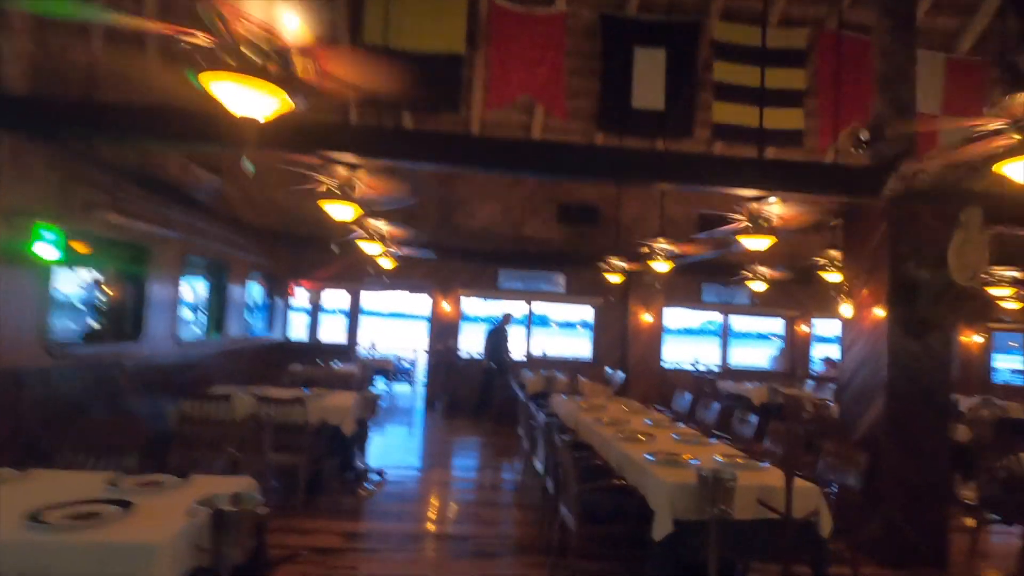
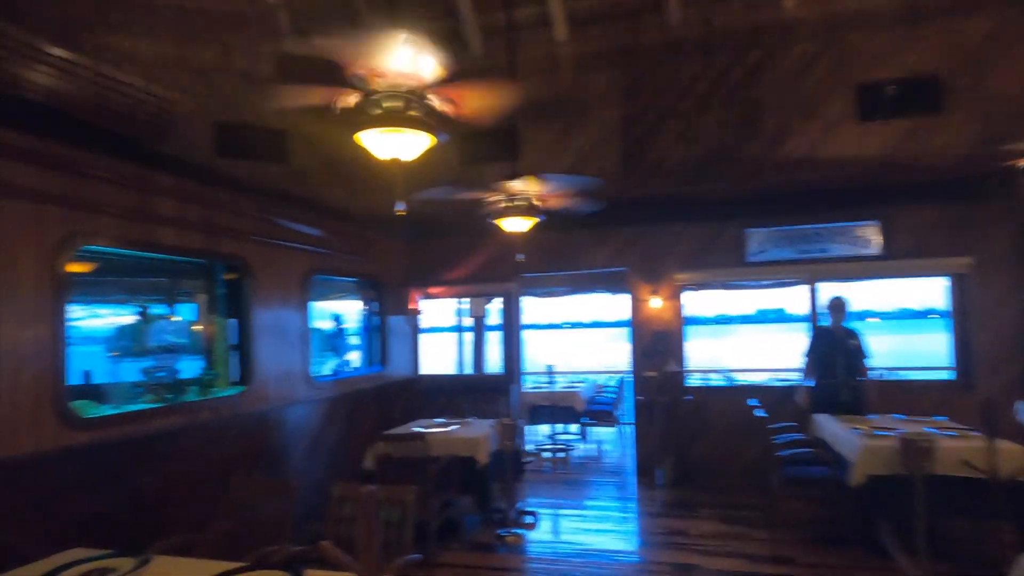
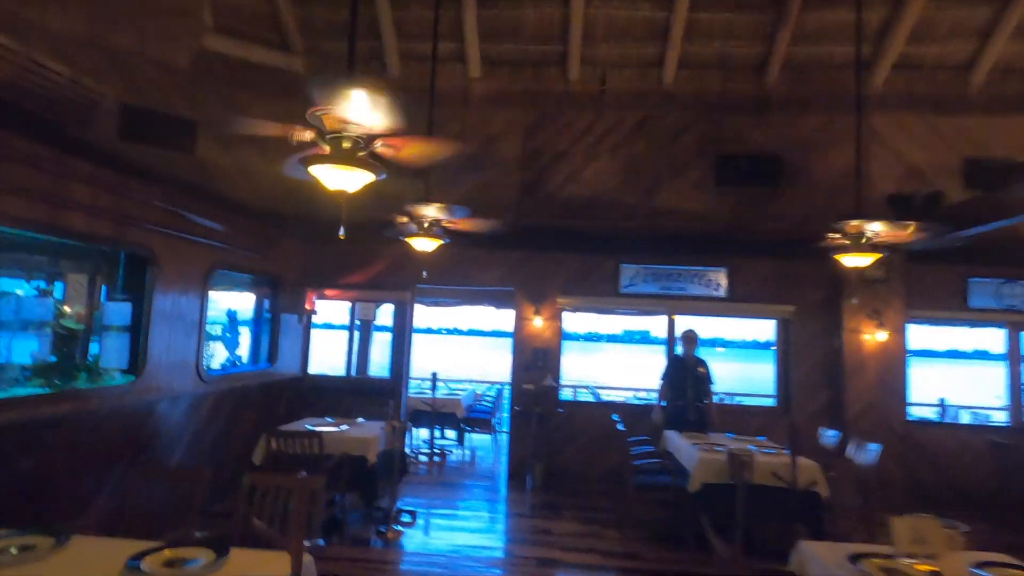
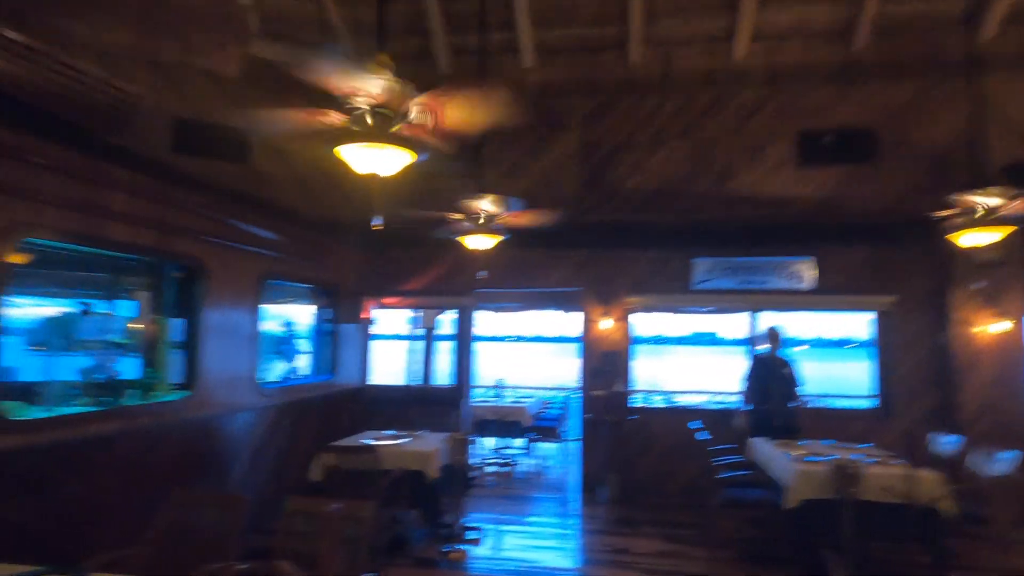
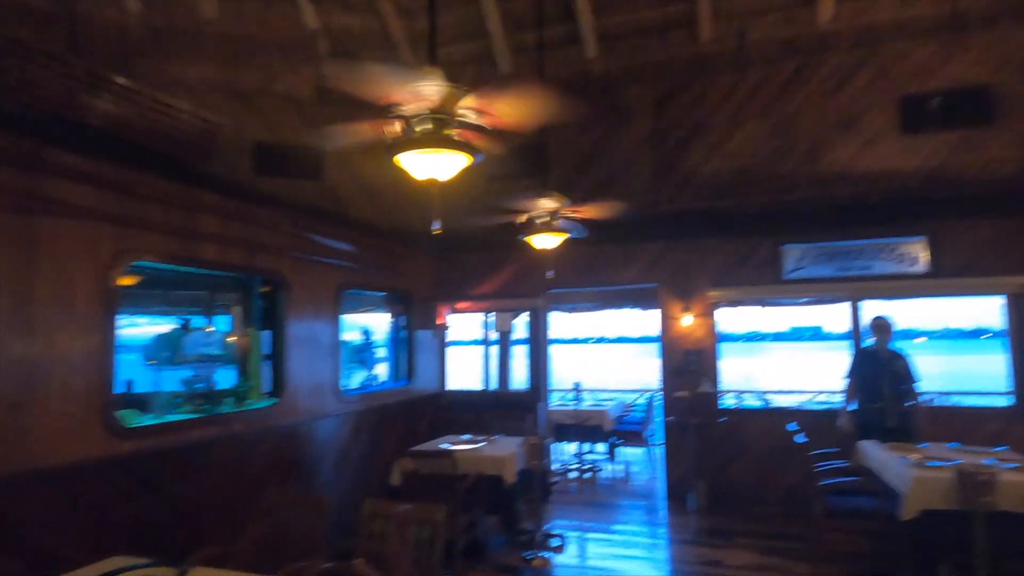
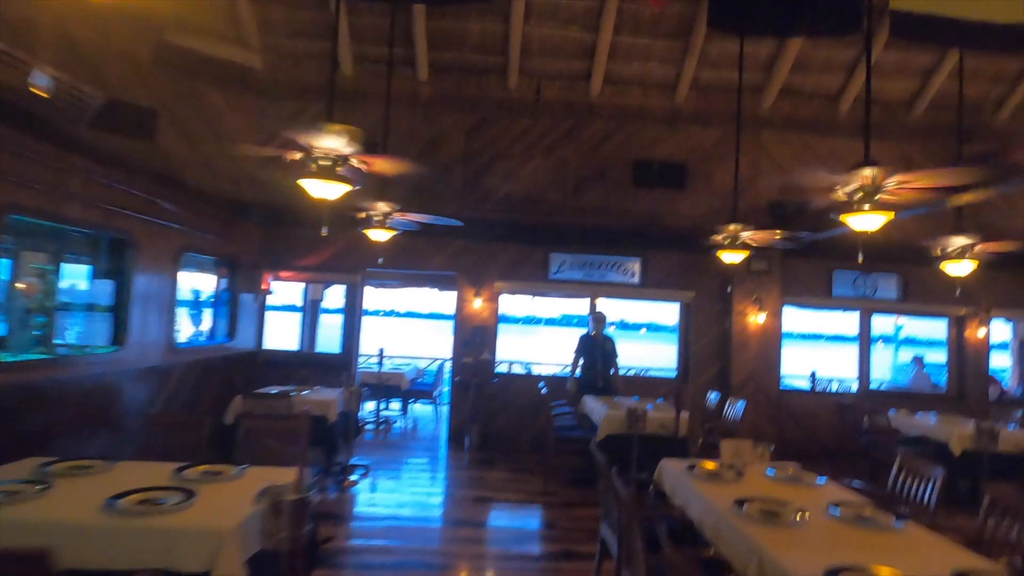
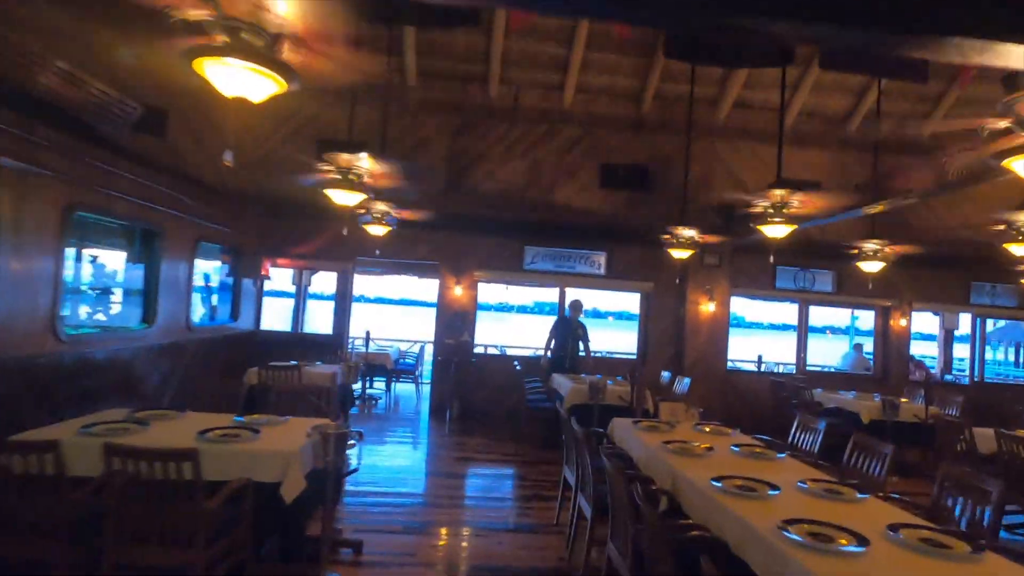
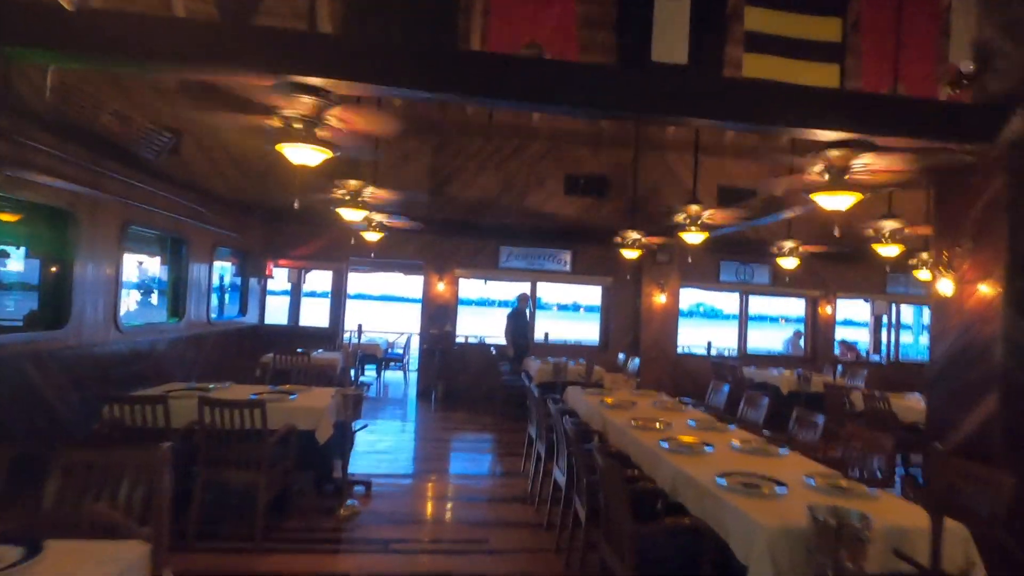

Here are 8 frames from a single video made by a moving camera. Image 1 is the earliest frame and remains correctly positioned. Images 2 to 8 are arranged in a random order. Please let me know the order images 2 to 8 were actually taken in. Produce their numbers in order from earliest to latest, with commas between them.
8, 7, 6, 3, 4, 2, 5
